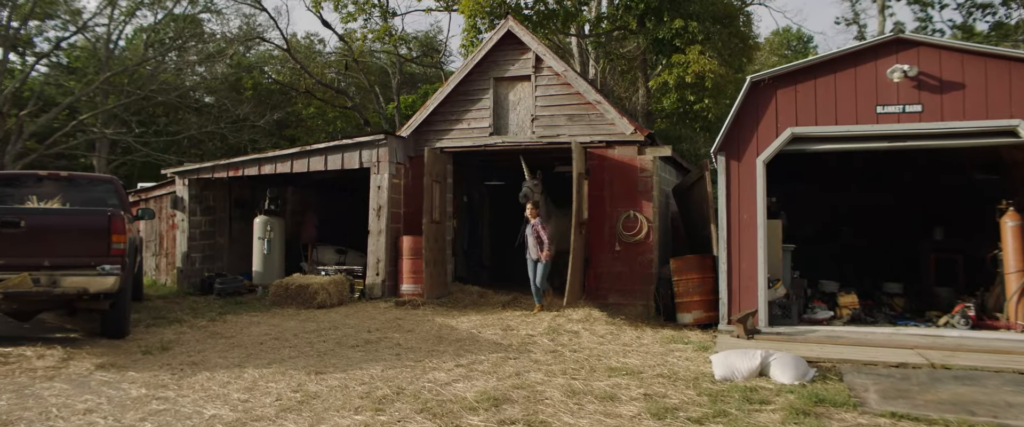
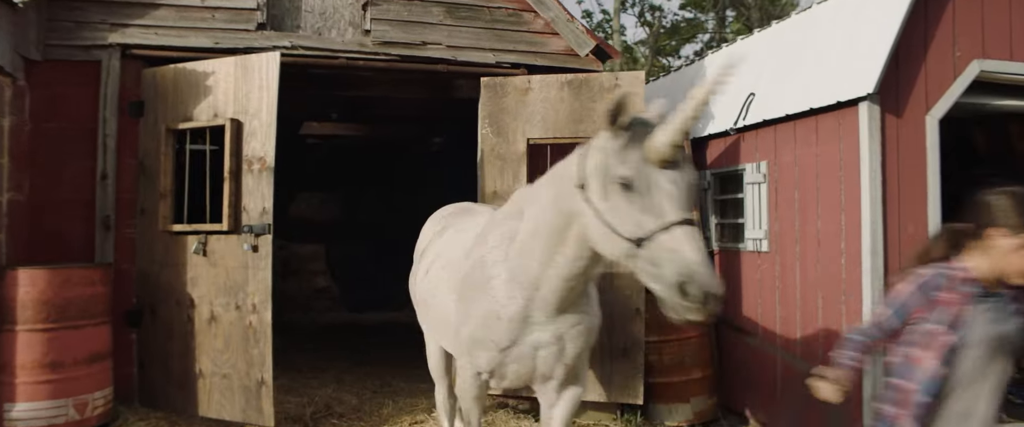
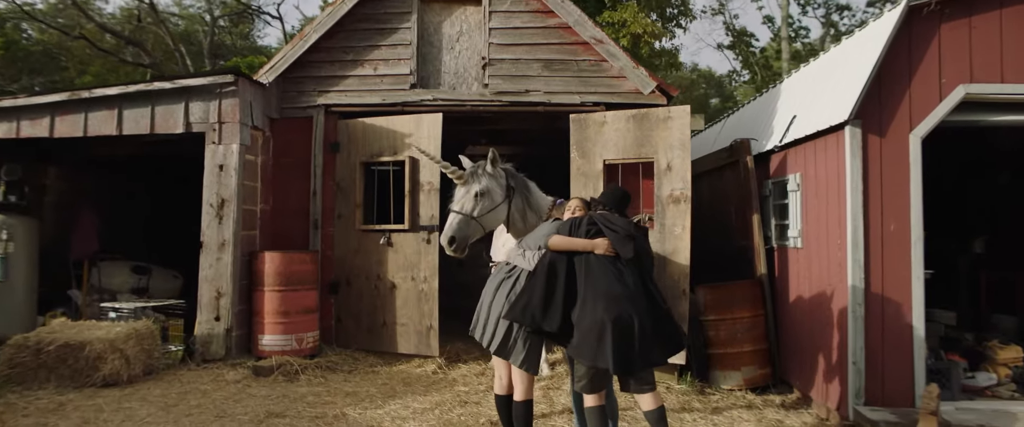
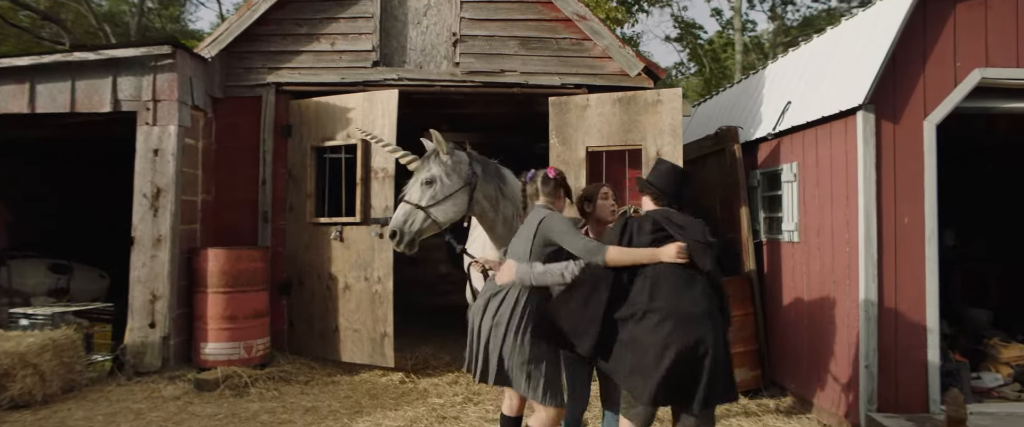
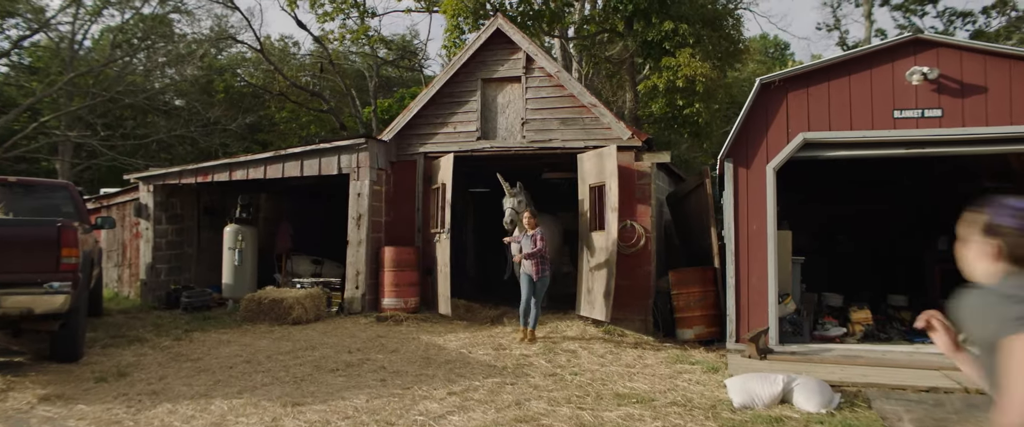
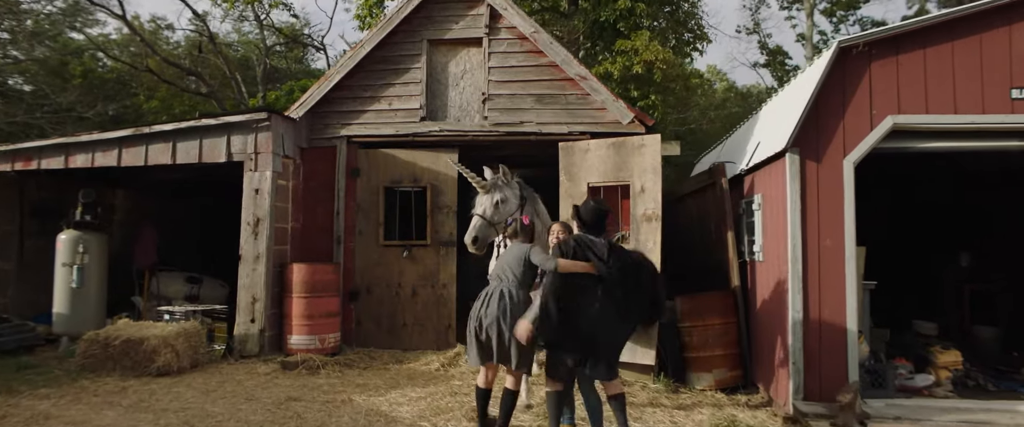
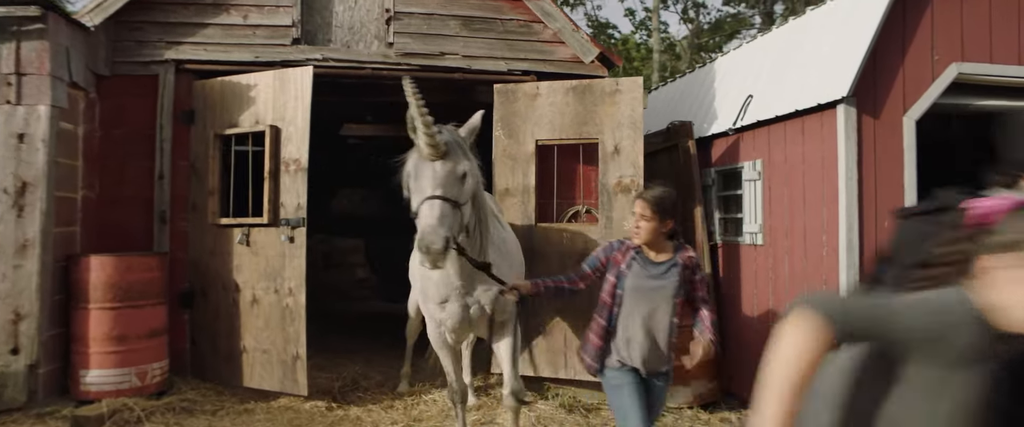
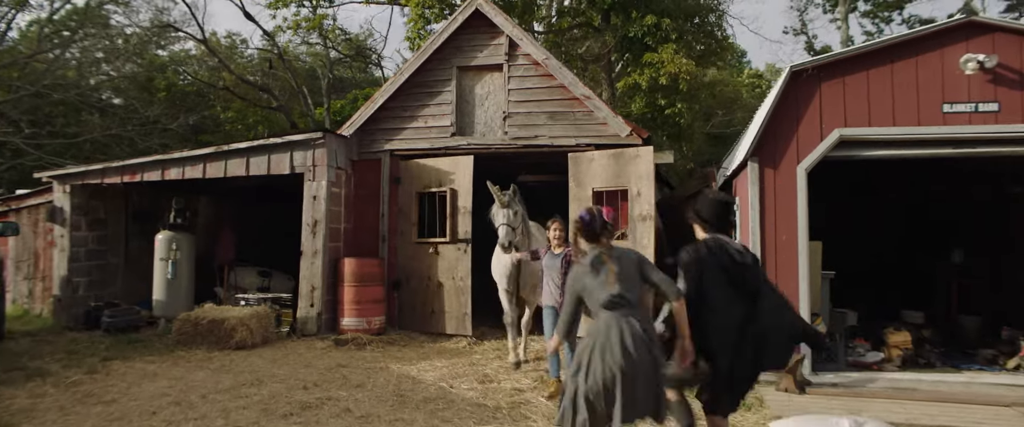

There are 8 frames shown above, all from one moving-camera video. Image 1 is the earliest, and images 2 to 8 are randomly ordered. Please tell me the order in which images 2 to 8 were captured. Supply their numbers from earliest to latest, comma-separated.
5, 8, 6, 3, 4, 7, 2
